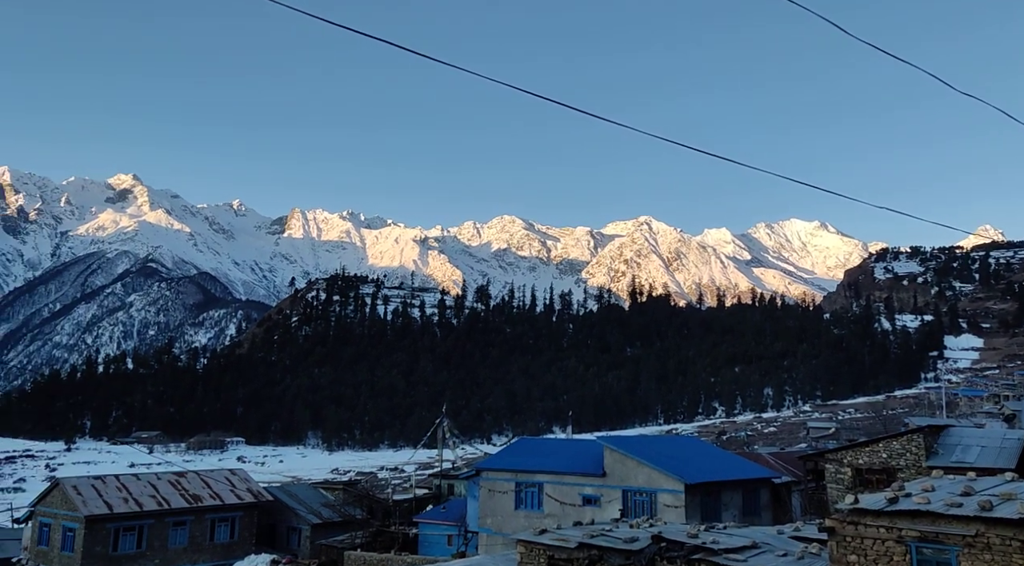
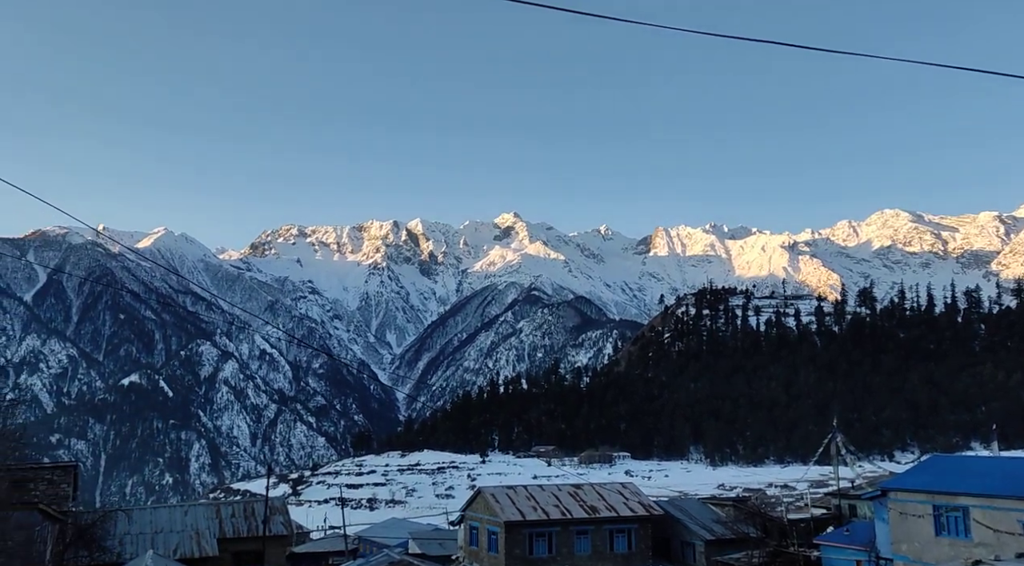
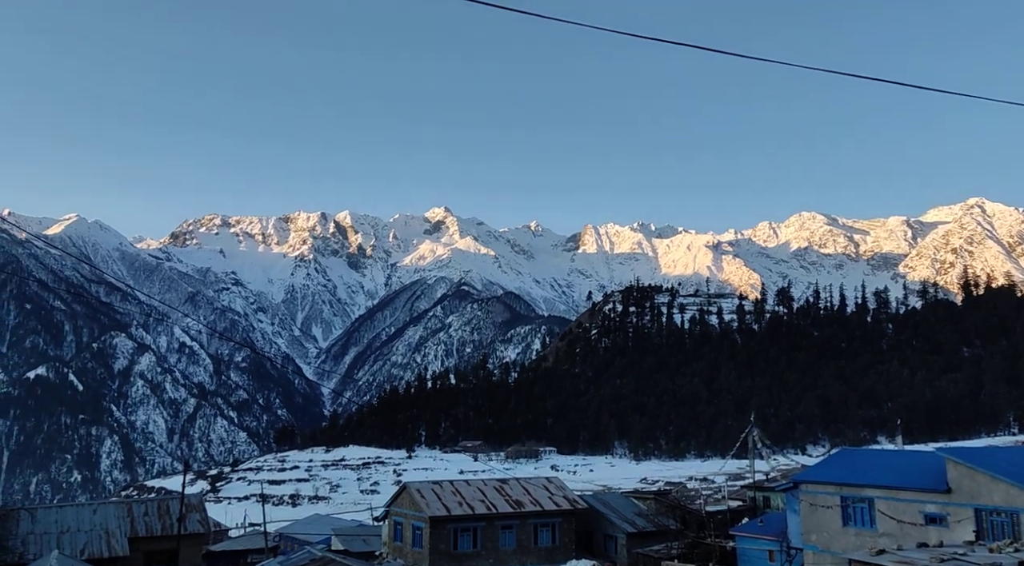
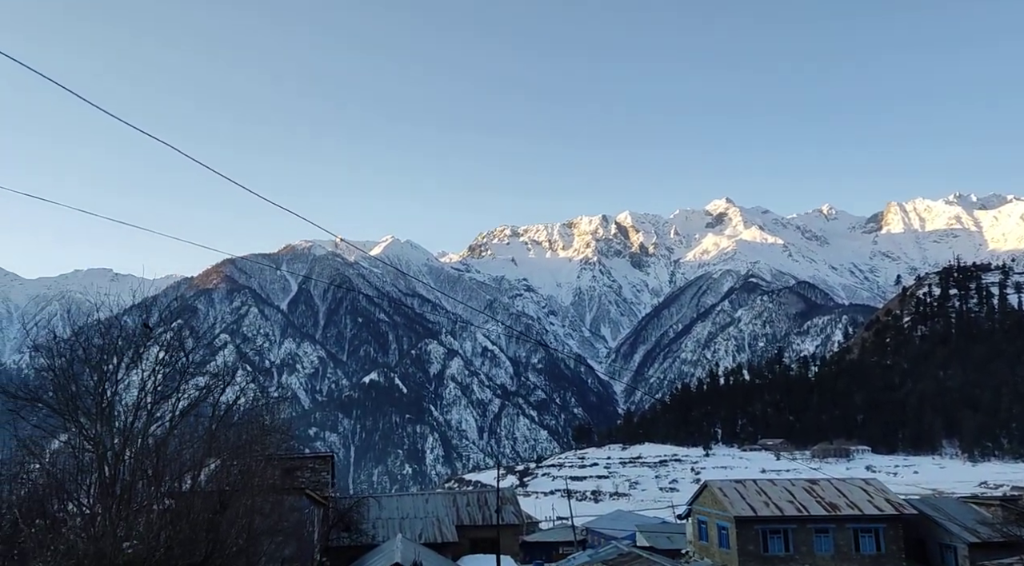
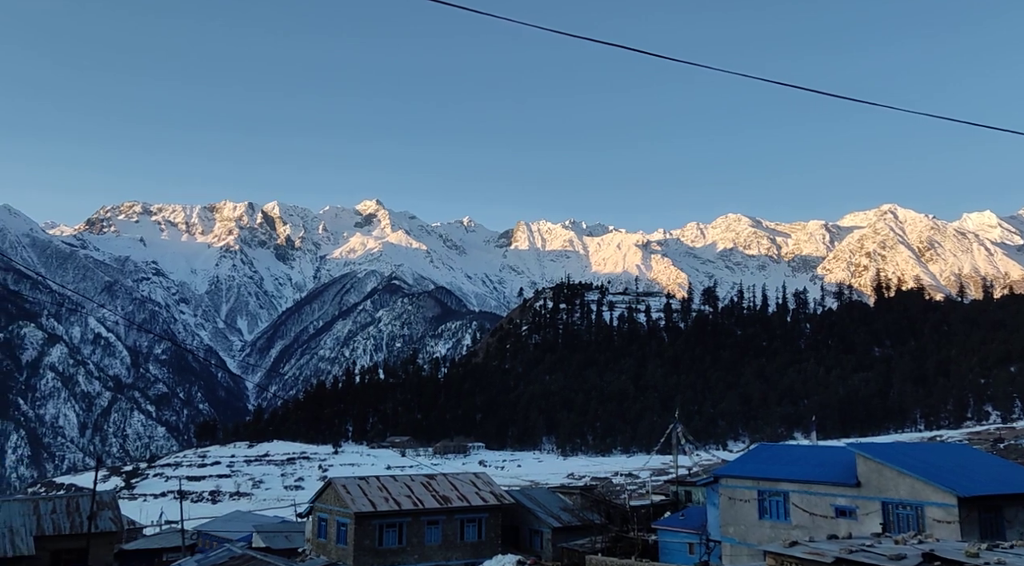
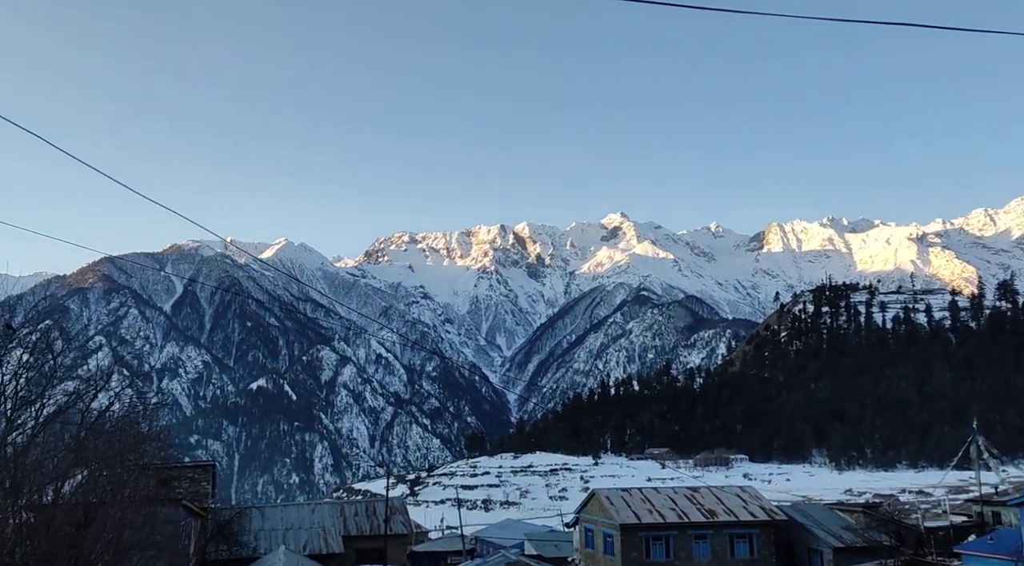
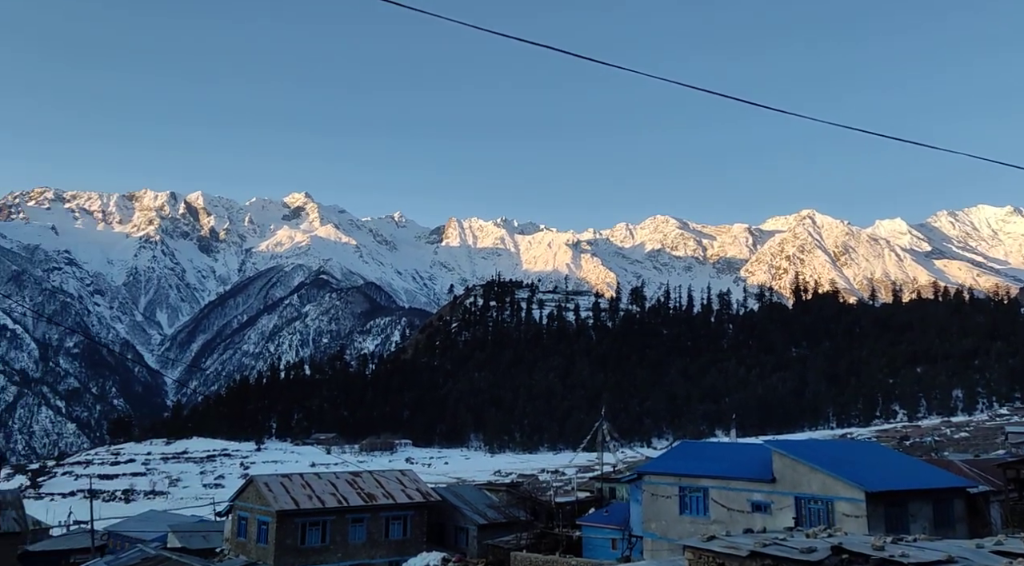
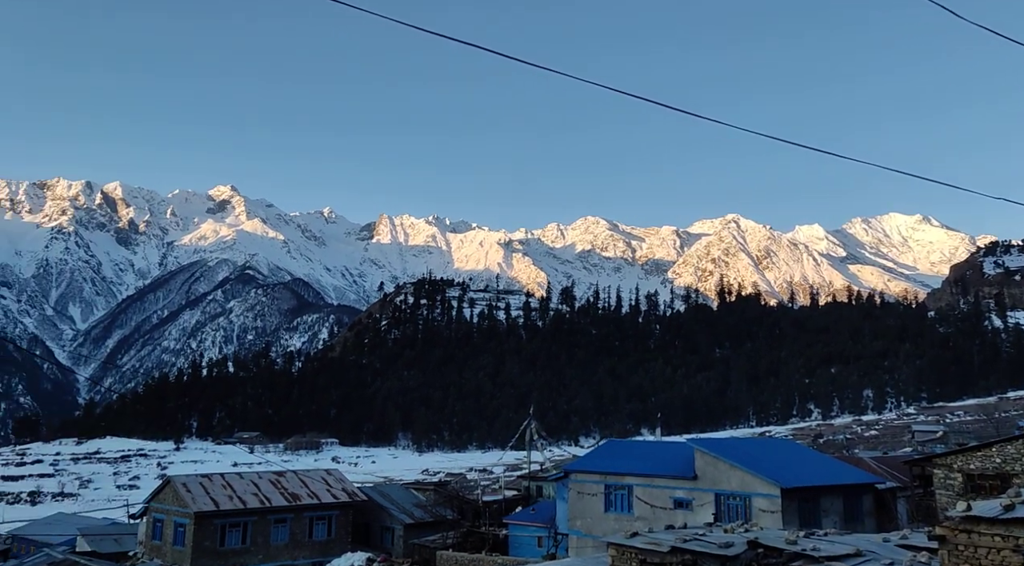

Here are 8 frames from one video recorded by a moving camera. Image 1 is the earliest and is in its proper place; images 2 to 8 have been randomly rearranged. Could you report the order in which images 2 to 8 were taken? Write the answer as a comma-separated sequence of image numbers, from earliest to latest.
8, 7, 5, 3, 2, 6, 4
